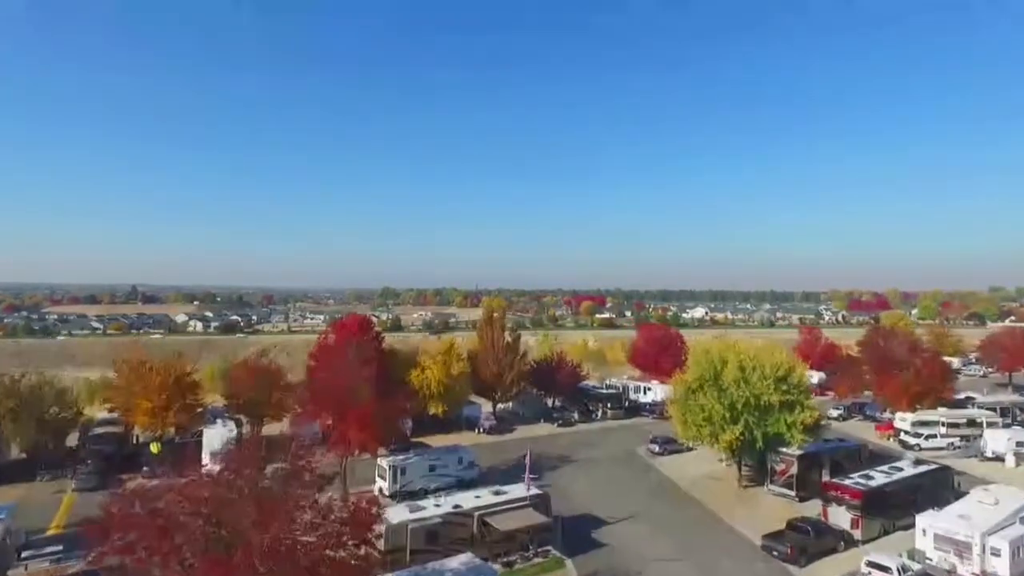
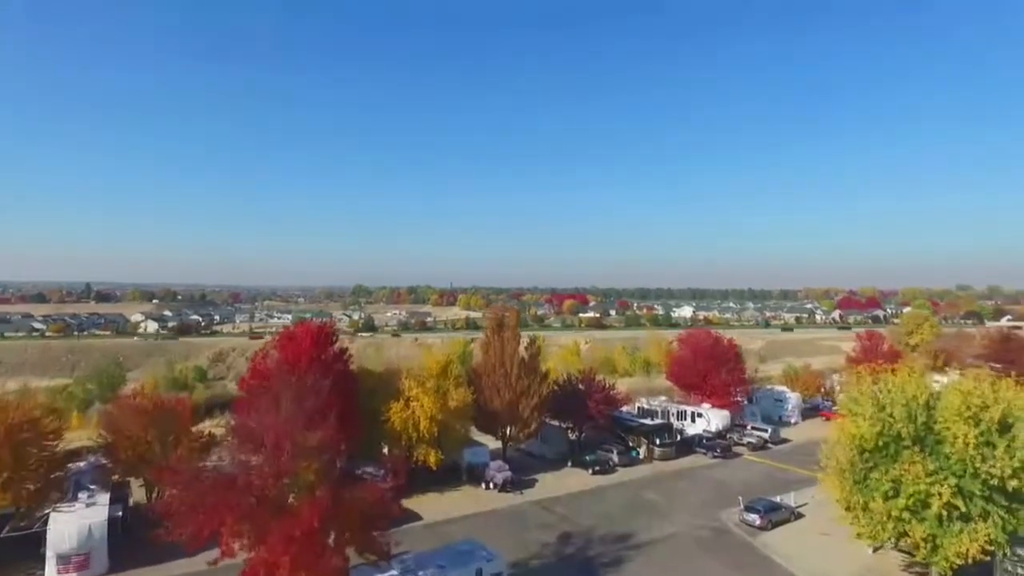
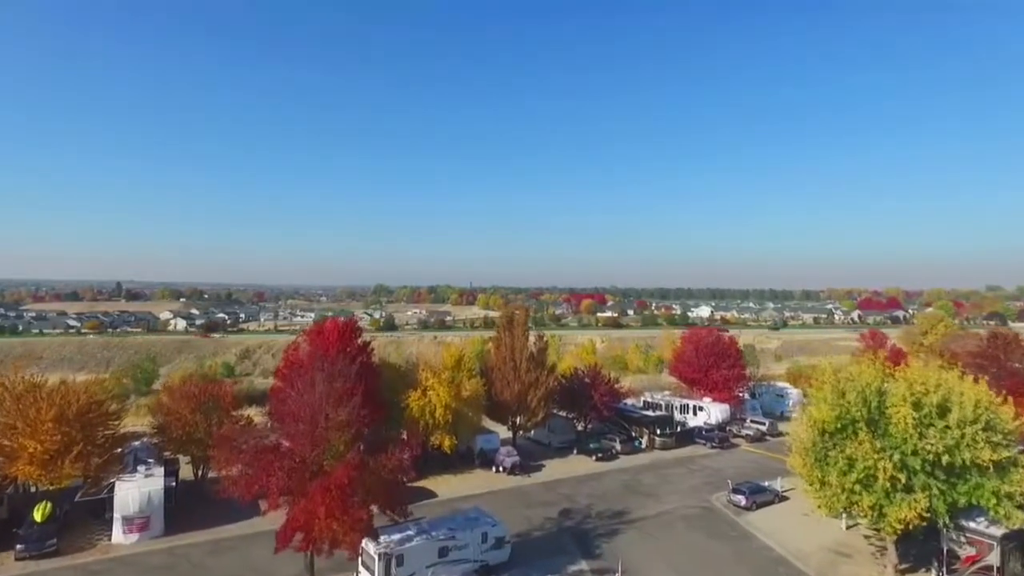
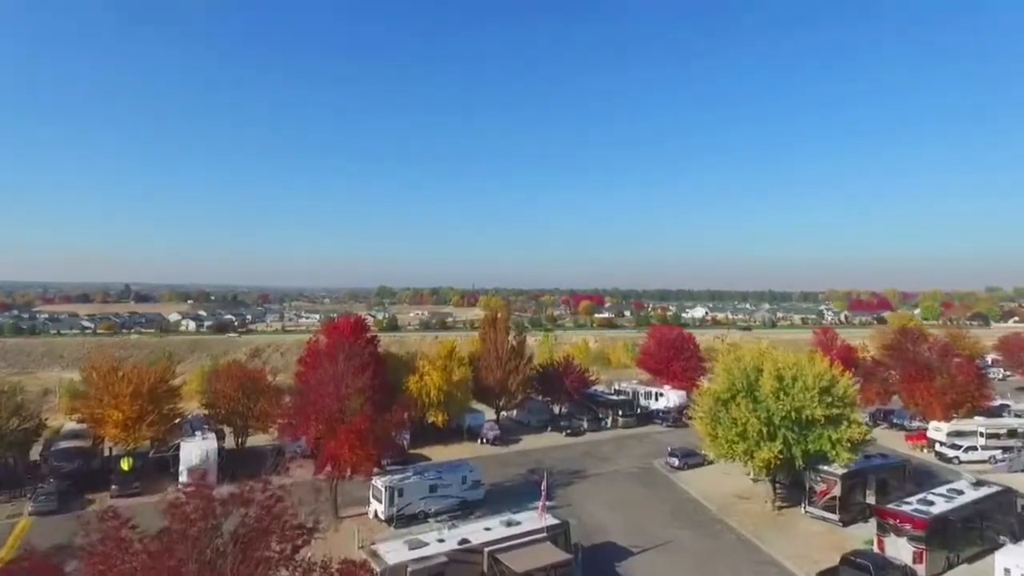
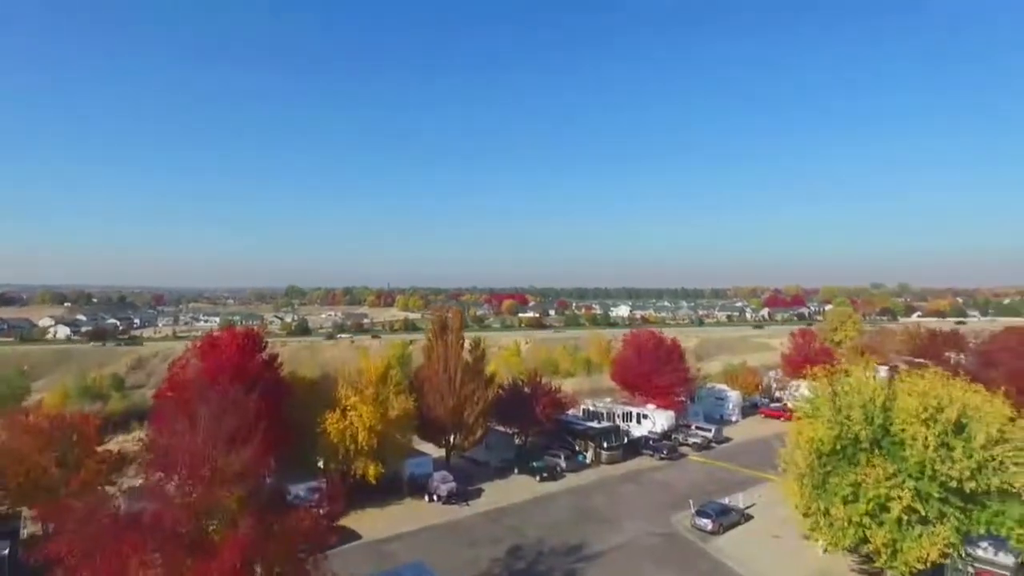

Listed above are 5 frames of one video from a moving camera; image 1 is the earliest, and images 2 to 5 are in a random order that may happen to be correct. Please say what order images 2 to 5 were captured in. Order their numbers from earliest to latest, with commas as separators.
4, 3, 2, 5
